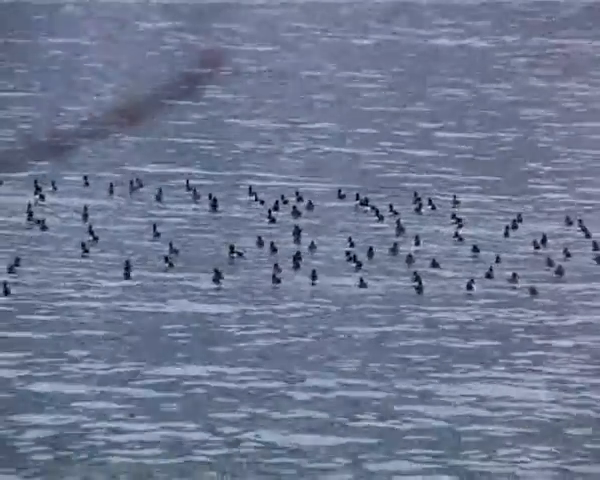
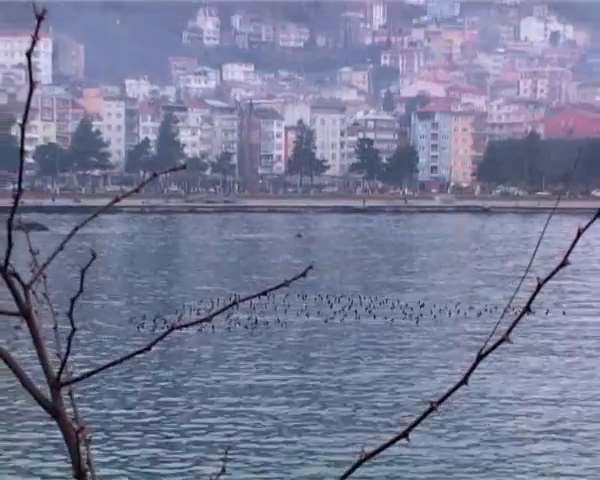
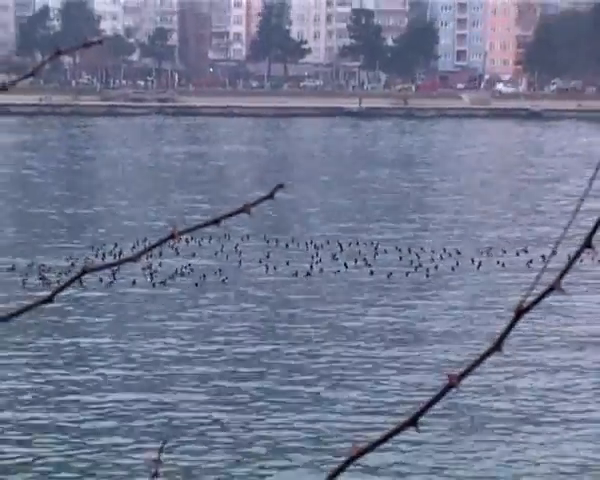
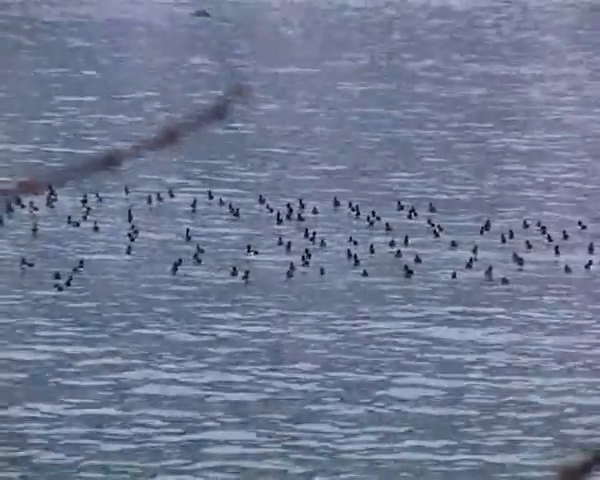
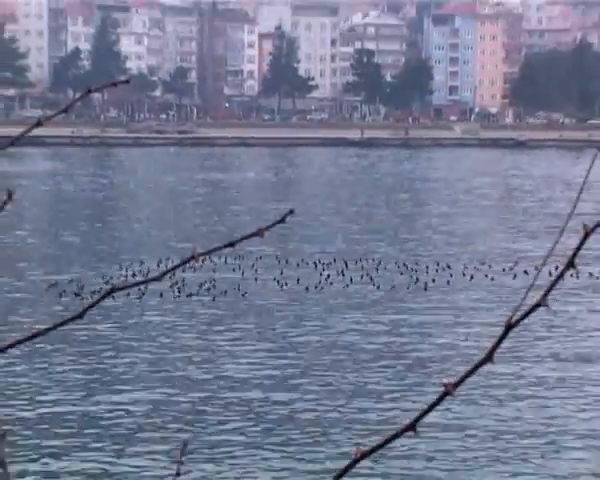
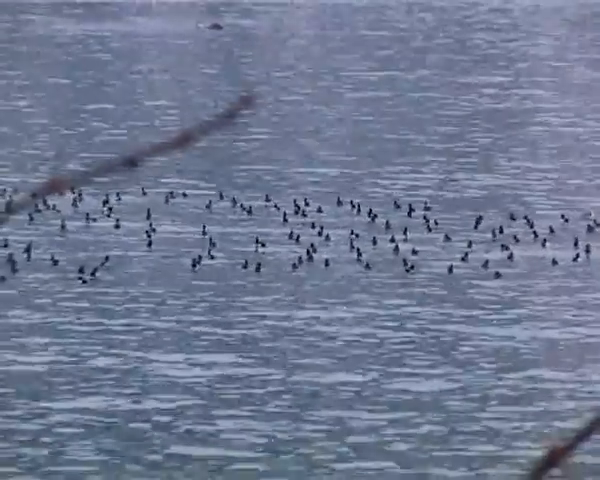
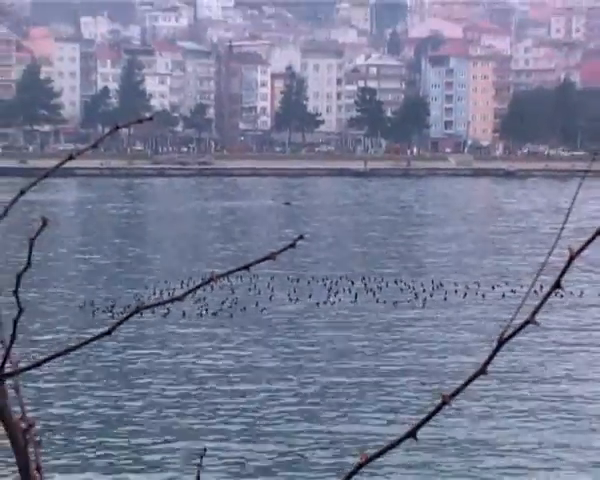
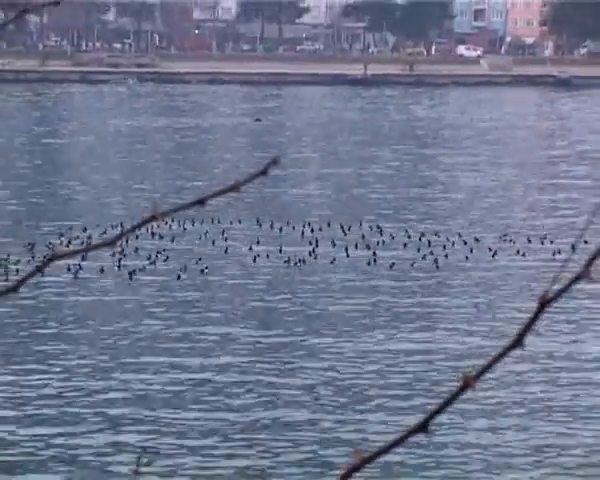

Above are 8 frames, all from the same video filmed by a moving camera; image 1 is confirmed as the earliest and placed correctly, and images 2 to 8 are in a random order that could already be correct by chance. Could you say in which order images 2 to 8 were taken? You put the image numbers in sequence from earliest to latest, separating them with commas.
4, 6, 8, 3, 5, 7, 2
